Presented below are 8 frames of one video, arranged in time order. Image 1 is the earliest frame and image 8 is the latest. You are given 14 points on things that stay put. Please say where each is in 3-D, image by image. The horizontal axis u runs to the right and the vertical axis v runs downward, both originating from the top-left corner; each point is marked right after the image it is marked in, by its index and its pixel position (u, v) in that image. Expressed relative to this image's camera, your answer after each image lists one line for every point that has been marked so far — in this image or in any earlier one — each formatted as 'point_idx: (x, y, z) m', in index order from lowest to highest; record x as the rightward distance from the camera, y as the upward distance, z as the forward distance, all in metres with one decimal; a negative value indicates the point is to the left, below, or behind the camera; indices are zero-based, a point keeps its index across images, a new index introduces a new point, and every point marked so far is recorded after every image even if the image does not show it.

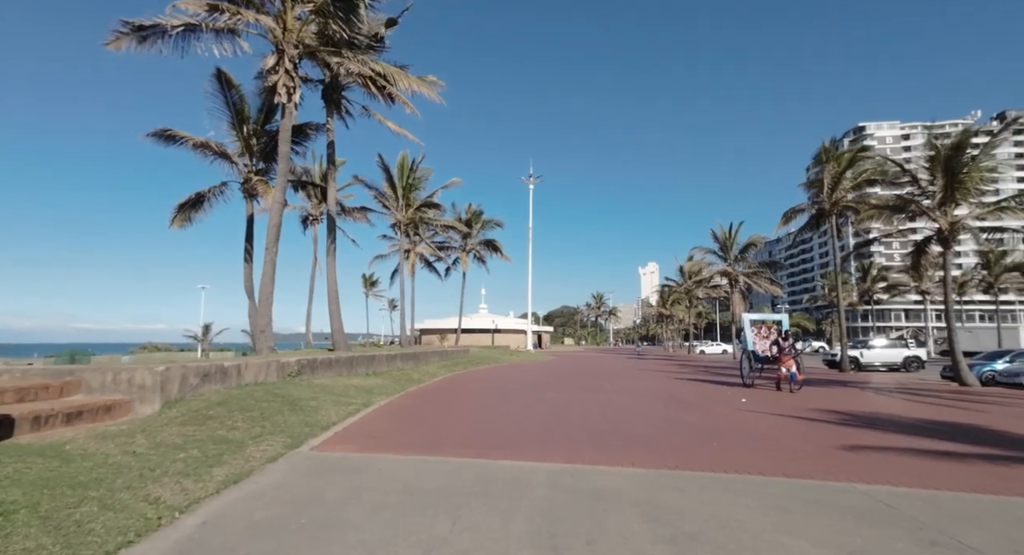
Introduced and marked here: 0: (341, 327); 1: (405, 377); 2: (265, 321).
0: (-6.1, -1.8, +18.8) m
1: (-3.4, -3.1, +16.5) m
2: (-6.7, -1.2, +14.1) m
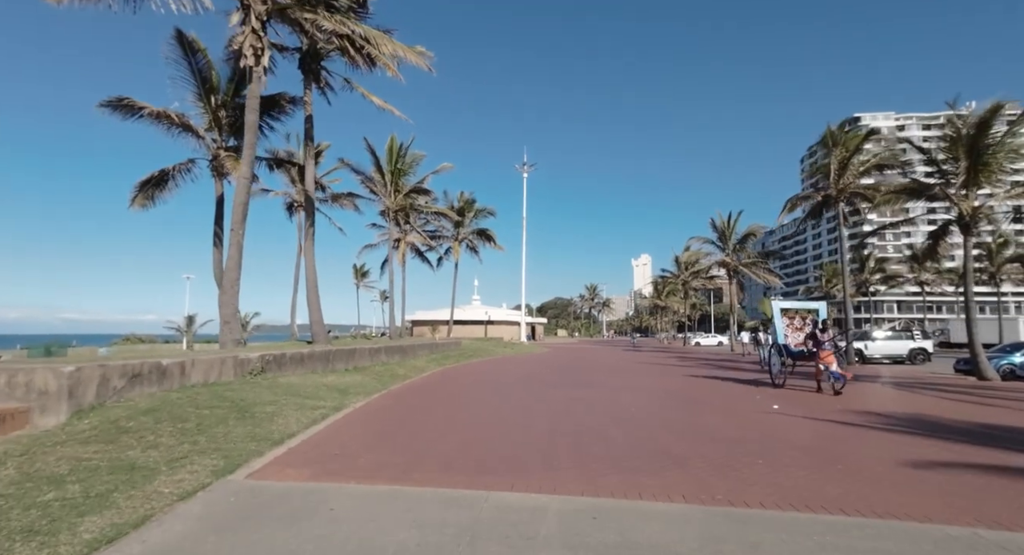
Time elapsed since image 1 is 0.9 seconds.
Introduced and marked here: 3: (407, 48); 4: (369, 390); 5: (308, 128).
0: (-6.3, -1.3, +17.3) m
1: (-3.5, -2.8, +15.1) m
2: (-6.8, -0.8, +12.7) m
3: (-3.3, +7.1, +16.4) m
4: (-3.1, -2.4, +11.2) m
5: (-6.9, +5.1, +17.9) m
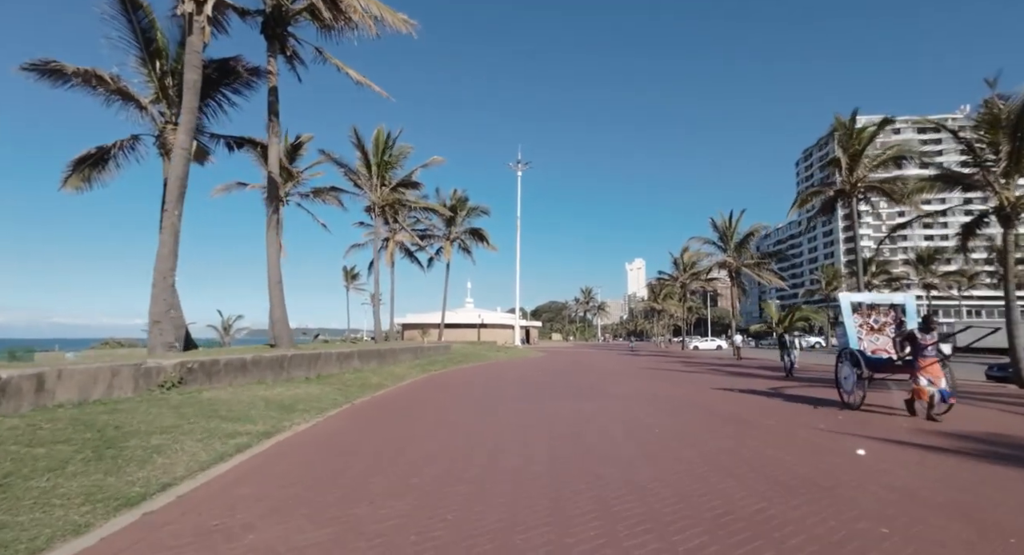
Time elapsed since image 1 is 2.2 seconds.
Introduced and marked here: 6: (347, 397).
0: (-6.5, -1.2, +15.1) m
1: (-3.7, -2.6, +12.9) m
2: (-6.9, -0.6, +10.5) m
3: (-3.5, +7.3, +14.3) m
4: (-3.2, -2.2, +9.0) m
5: (-7.1, +5.3, +15.8) m
6: (-3.3, -2.4, +10.6) m
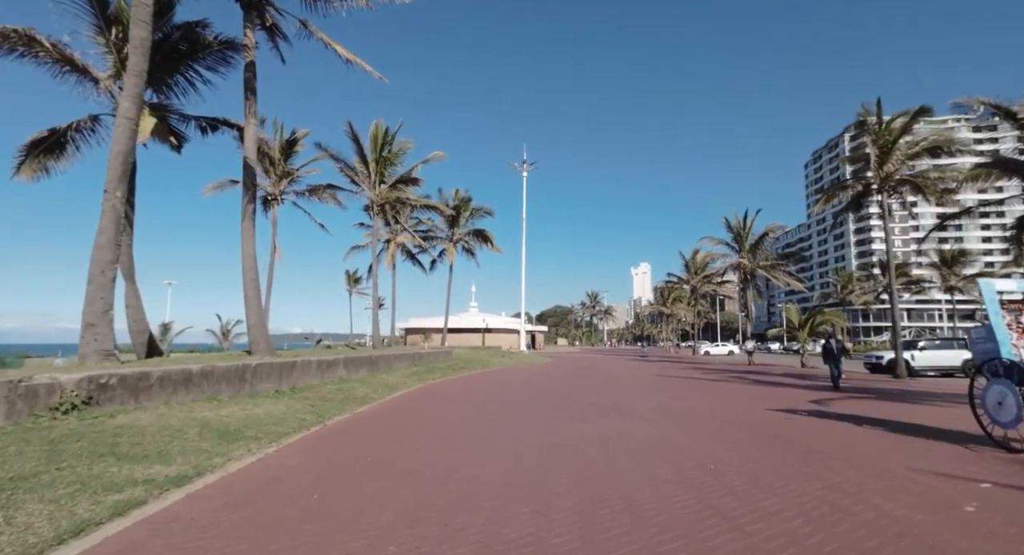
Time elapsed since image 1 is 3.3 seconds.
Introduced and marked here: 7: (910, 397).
0: (-6.3, -1.1, +13.3) m
1: (-3.6, -2.5, +11.1) m
2: (-6.8, -0.5, +8.7) m
3: (-3.3, +7.3, +12.5) m
4: (-3.1, -2.1, +7.2) m
5: (-7.0, +5.3, +14.1) m
6: (-3.2, -2.3, +8.7) m
7: (+13.1, -3.9, +17.4) m
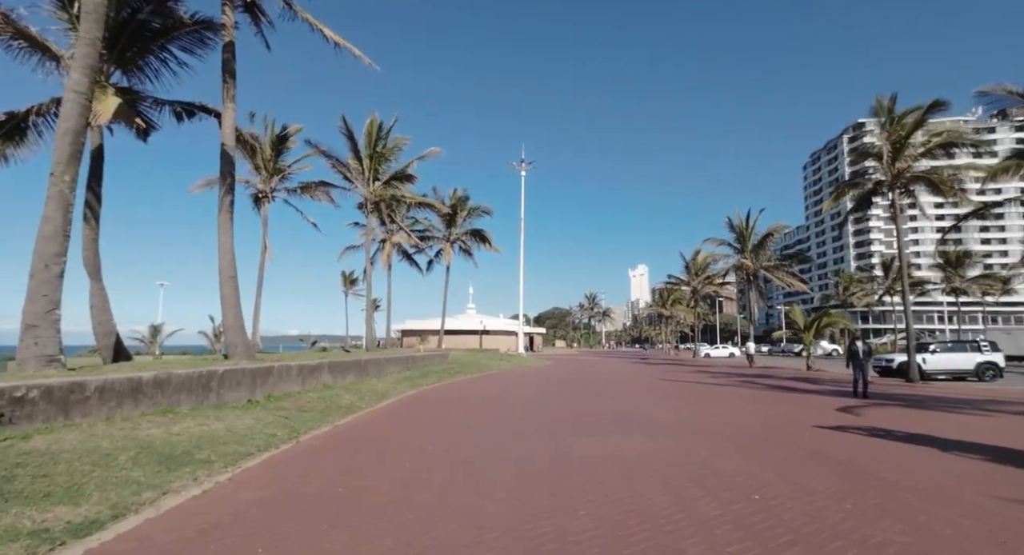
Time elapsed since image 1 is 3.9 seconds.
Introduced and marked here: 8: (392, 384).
0: (-6.3, -1.0, +12.3) m
1: (-3.6, -2.4, +10.1) m
2: (-6.8, -0.4, +7.6) m
3: (-3.3, +7.4, +11.5) m
4: (-3.1, -2.0, +6.2) m
5: (-7.0, +5.4, +13.0) m
6: (-3.1, -2.2, +7.7) m
7: (+13.1, -3.9, +16.4) m
8: (-3.5, -3.1, +15.3) m
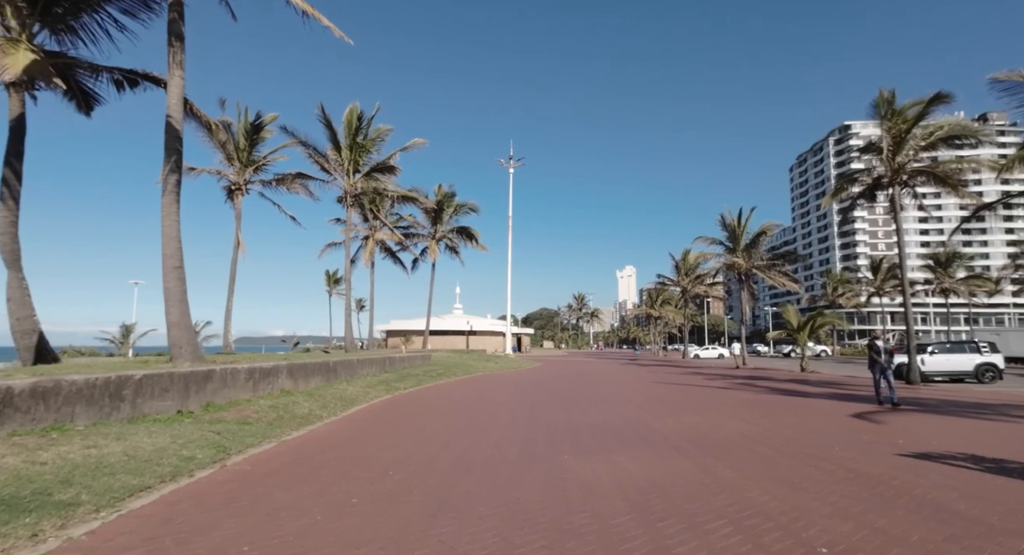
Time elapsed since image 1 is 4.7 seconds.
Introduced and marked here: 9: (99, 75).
0: (-6.6, -0.8, +10.8) m
1: (-3.8, -2.2, +8.6) m
2: (-7.0, -0.2, +6.1) m
3: (-3.6, +7.6, +10.1) m
4: (-3.2, -1.8, +4.7) m
5: (-7.3, +5.6, +11.5) m
6: (-3.4, -2.0, +6.2) m
7: (+12.7, -3.8, +15.3) m
8: (-3.9, -2.9, +13.8) m
9: (-9.1, +4.5, +11.7) m
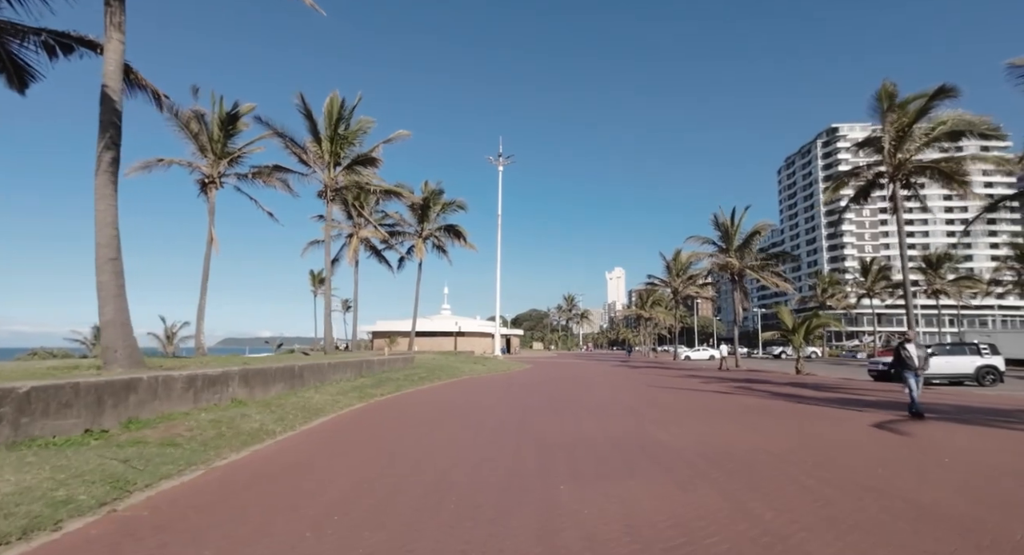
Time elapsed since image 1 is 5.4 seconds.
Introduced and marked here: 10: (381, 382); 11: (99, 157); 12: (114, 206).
0: (-6.9, -0.7, +9.3) m
1: (-4.0, -2.1, +7.2) m
2: (-7.1, -0.1, +4.7) m
3: (-3.8, +7.7, +8.7) m
4: (-3.4, -1.7, +3.4) m
5: (-7.5, +5.7, +10.1) m
6: (-3.5, -1.9, +4.9) m
7: (+12.4, -3.7, +14.2) m
8: (-4.2, -2.8, +12.4) m
9: (-9.4, +4.6, +10.2) m
10: (-4.2, -3.4, +17.1) m
11: (-7.4, +2.1, +9.5) m
12: (-7.2, +1.3, +9.5) m
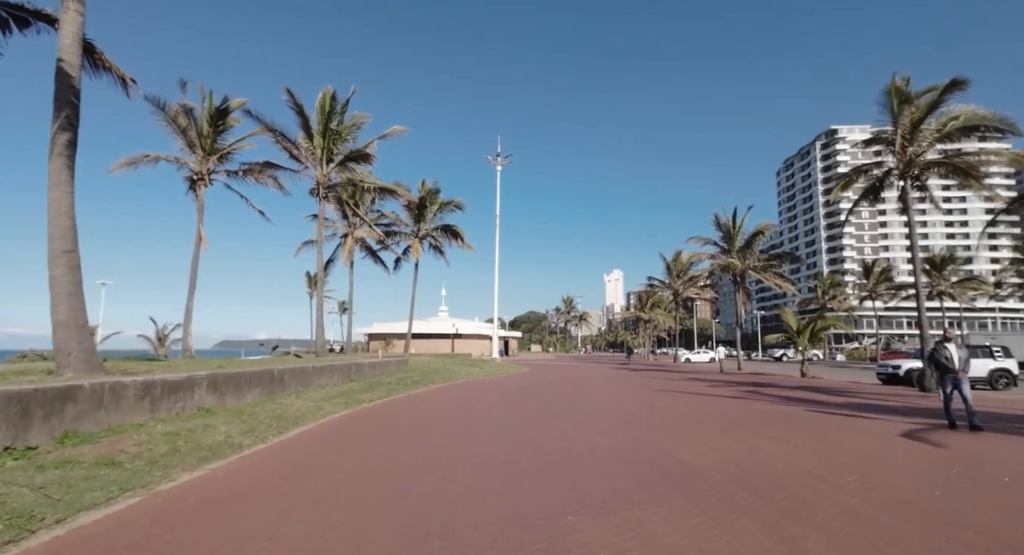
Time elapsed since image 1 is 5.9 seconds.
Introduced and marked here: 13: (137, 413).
0: (-6.9, -0.6, +8.4) m
1: (-4.1, -2.0, +6.3) m
2: (-7.2, 0.0, +3.8) m
3: (-3.8, +7.8, +7.9) m
4: (-3.4, -1.6, +2.4) m
5: (-7.6, +5.8, +9.2) m
6: (-3.5, -1.8, +4.0) m
7: (+12.3, -3.7, +13.4) m
8: (-4.2, -2.7, +11.5) m
9: (-9.4, +4.7, +9.3) m
10: (-4.3, -3.3, +16.1) m
11: (-7.4, +2.2, +8.5) m
12: (-7.2, +1.4, +8.6) m
13: (-4.9, -1.7, +7.0) m
